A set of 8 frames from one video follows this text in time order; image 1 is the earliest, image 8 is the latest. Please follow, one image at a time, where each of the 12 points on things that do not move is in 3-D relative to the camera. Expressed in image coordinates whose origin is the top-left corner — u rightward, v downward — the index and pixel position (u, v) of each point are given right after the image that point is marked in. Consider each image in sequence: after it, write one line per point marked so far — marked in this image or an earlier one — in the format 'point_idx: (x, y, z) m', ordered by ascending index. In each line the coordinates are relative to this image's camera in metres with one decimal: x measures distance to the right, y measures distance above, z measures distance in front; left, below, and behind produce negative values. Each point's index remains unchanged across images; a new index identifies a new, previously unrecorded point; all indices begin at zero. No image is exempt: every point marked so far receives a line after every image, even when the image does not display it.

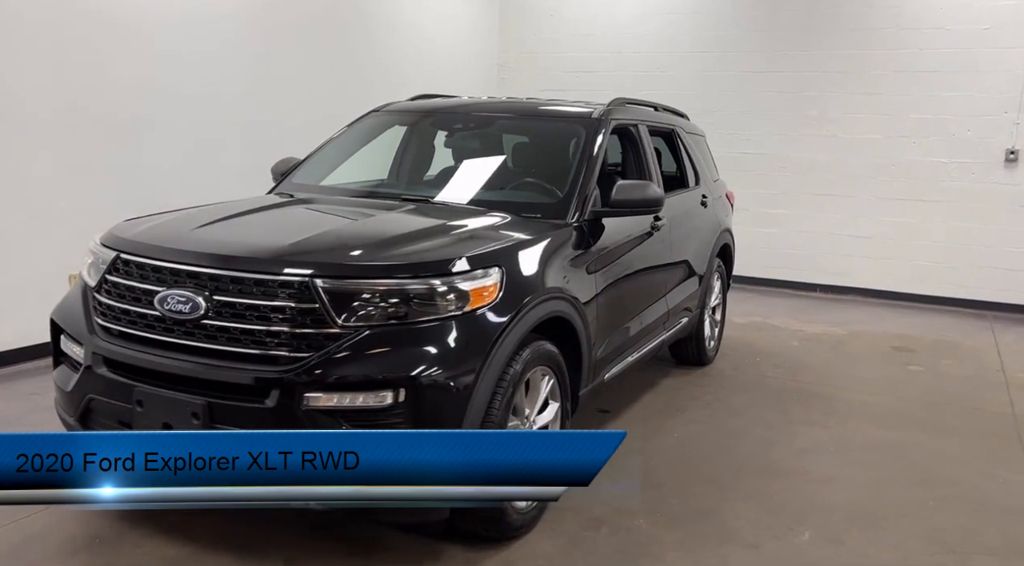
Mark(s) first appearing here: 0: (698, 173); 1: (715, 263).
0: (+1.1, +0.7, +4.8) m
1: (+1.3, +0.1, +4.9) m
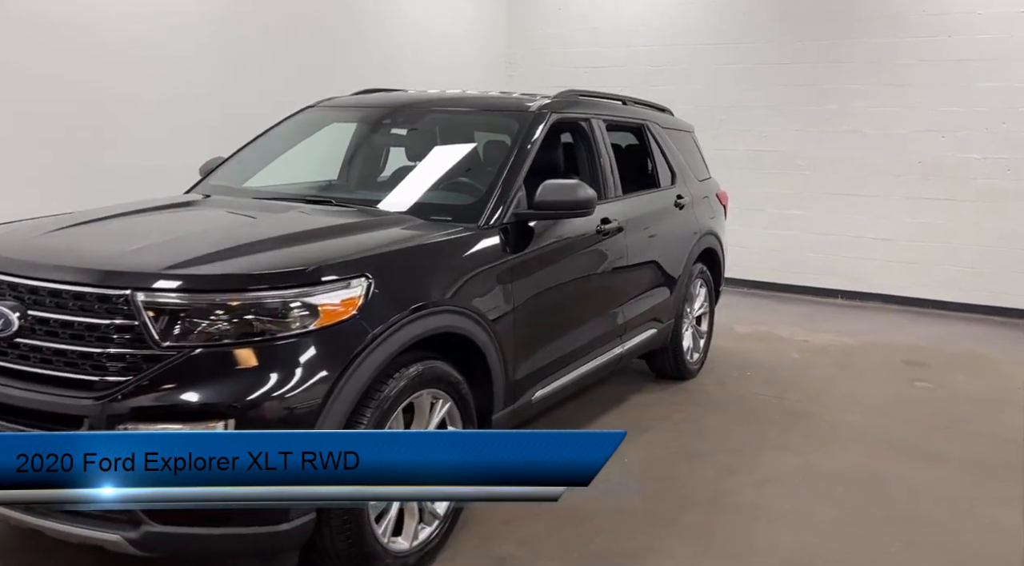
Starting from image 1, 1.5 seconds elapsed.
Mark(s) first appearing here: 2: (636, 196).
0: (+0.9, +0.6, +4.4) m
1: (+1.1, +0.1, +4.6) m
2: (+0.6, +0.4, +3.9) m
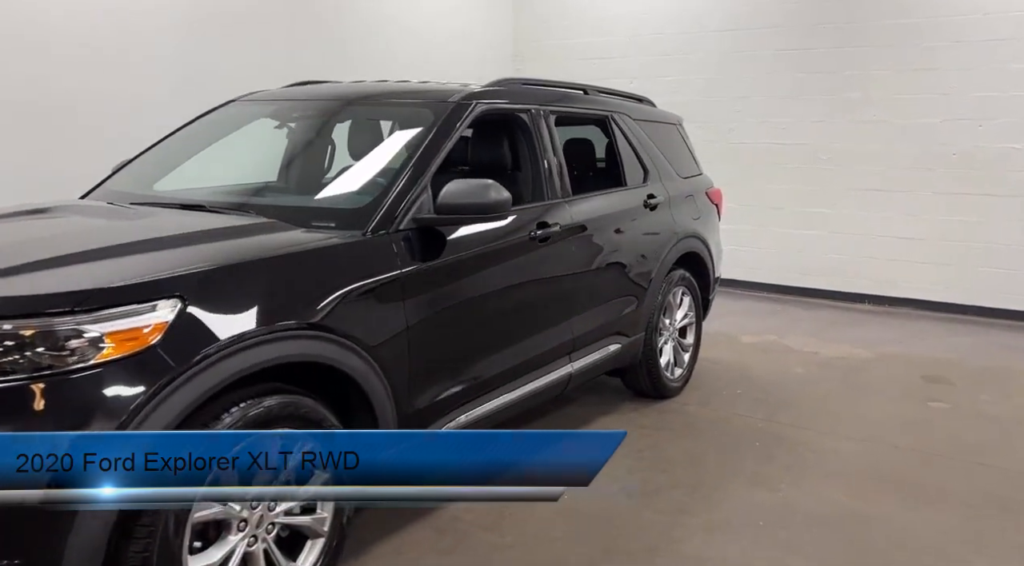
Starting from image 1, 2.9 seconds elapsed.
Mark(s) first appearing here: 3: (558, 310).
0: (+0.7, +0.6, +4.0) m
1: (+0.9, +0.1, +4.1) m
2: (+0.4, +0.4, +3.5) m
3: (+0.2, -0.1, +3.2) m
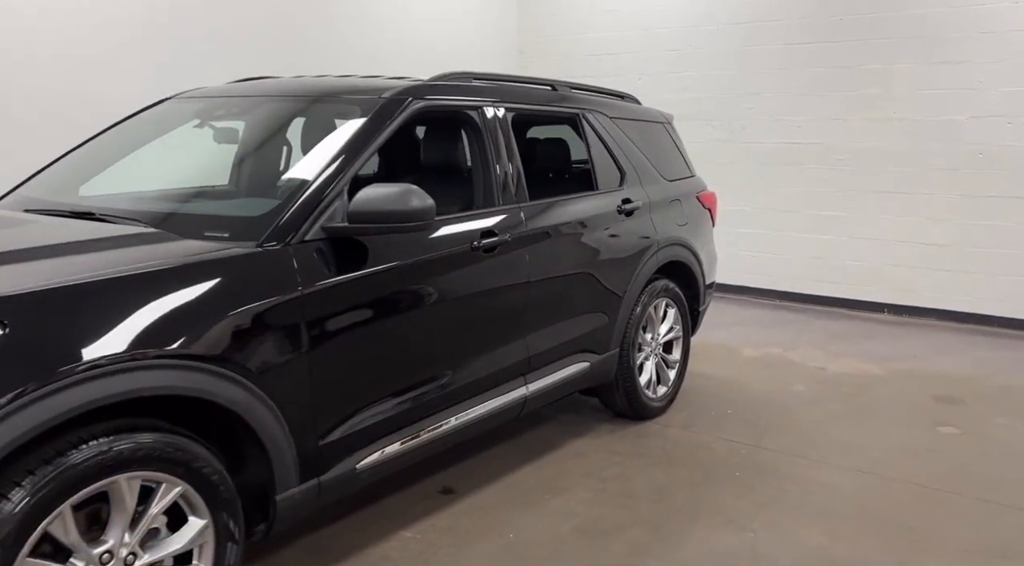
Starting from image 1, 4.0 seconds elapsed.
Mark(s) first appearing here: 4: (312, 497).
0: (+0.5, +0.5, +3.7) m
1: (+0.7, 0.0, +3.8) m
2: (+0.2, +0.3, +3.2) m
3: (0.0, -0.2, +2.9) m
4: (-0.6, -0.6, +2.2) m
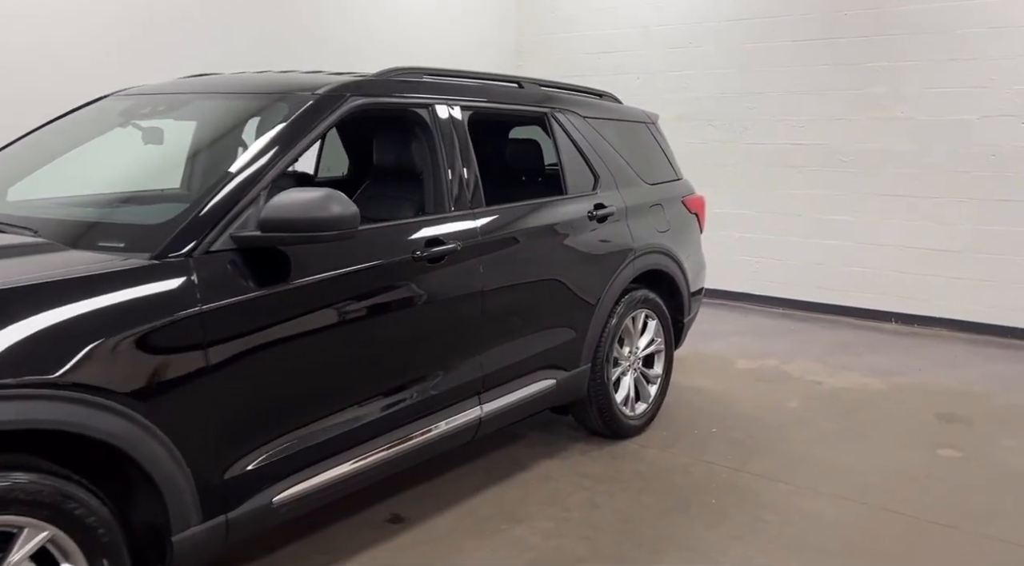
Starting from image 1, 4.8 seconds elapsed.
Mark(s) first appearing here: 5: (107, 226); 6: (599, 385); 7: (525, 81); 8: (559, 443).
0: (+0.4, +0.5, +3.5) m
1: (+0.6, 0.0, +3.6) m
2: (0.0, +0.3, +3.0) m
3: (-0.1, -0.2, +2.7) m
4: (-0.7, -0.6, +1.9) m
5: (-1.1, +0.2, +2.1) m
6: (+0.4, -0.4, +3.4) m
7: (+0.1, +0.9, +3.3) m
8: (+0.2, -0.7, +3.5) m
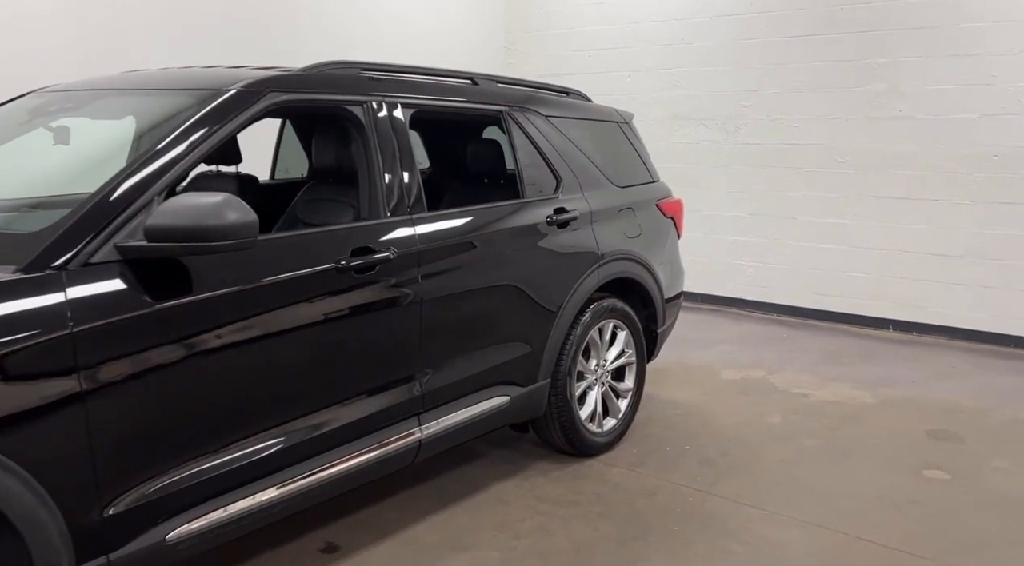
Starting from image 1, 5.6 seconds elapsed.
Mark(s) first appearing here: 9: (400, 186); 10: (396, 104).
0: (+0.2, +0.5, +3.3) m
1: (+0.4, -0.1, +3.4) m
2: (-0.1, +0.3, +2.8) m
3: (-0.3, -0.2, +2.5) m
4: (-0.9, -0.7, +1.8) m
5: (-1.3, +0.1, +1.9) m
6: (+0.2, -0.5, +3.2) m
7: (-0.1, +0.8, +3.1) m
8: (0.0, -0.8, +3.3) m
9: (-0.4, +0.3, +2.6) m
10: (-0.4, +0.6, +2.6) m
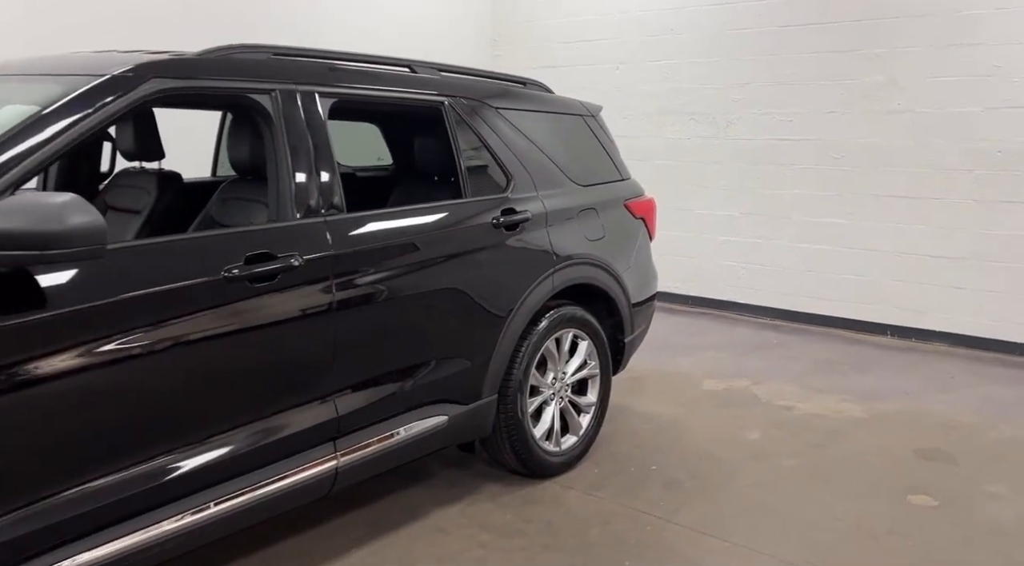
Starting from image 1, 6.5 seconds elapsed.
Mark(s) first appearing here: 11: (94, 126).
0: (0.0, +0.4, +3.0) m
1: (+0.2, -0.1, +3.1) m
2: (-0.3, +0.2, +2.5) m
3: (-0.5, -0.3, +2.3) m
4: (-1.2, -0.7, +1.5) m
5: (-1.5, +0.1, +1.7) m
6: (0.0, -0.5, +2.9) m
7: (-0.3, +0.8, +2.9) m
8: (-0.2, -0.8, +3.1) m
9: (-0.6, +0.3, +2.3) m
10: (-0.6, +0.6, +2.4) m
11: (-1.0, +0.4, +1.8) m
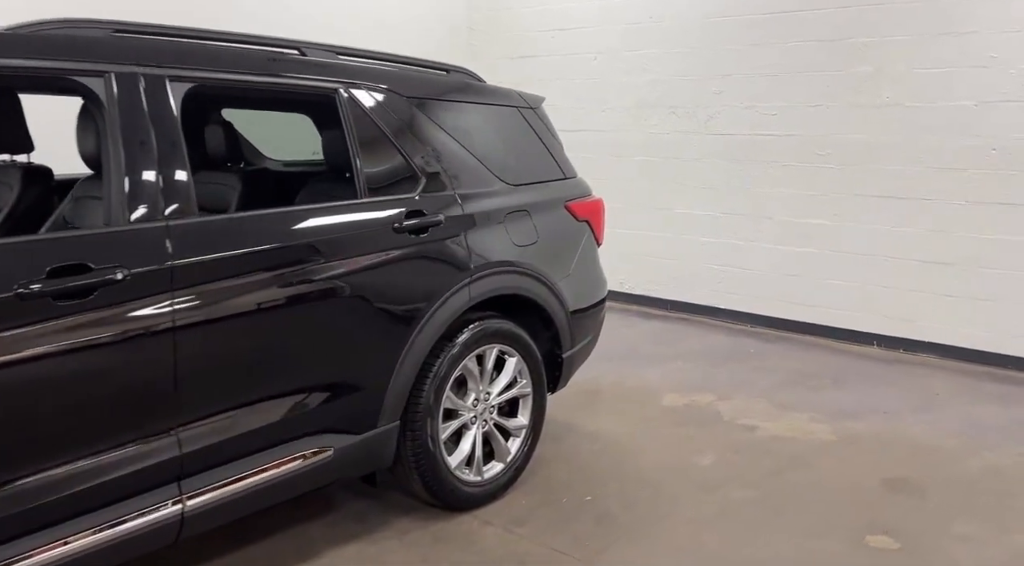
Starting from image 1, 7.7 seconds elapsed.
0: (-0.3, +0.4, +2.7) m
1: (-0.1, -0.1, +2.8) m
2: (-0.6, +0.2, +2.2) m
3: (-0.8, -0.3, +1.9) m
4: (-1.5, -0.7, +1.2) m
5: (-1.8, +0.1, +1.4) m
6: (-0.3, -0.5, +2.6) m
7: (-0.6, +0.8, +2.5) m
8: (-0.5, -0.8, +2.7) m
9: (-0.9, +0.3, +2.0) m
10: (-0.9, +0.5, +2.0) m
11: (-1.3, +0.3, +1.5) m
